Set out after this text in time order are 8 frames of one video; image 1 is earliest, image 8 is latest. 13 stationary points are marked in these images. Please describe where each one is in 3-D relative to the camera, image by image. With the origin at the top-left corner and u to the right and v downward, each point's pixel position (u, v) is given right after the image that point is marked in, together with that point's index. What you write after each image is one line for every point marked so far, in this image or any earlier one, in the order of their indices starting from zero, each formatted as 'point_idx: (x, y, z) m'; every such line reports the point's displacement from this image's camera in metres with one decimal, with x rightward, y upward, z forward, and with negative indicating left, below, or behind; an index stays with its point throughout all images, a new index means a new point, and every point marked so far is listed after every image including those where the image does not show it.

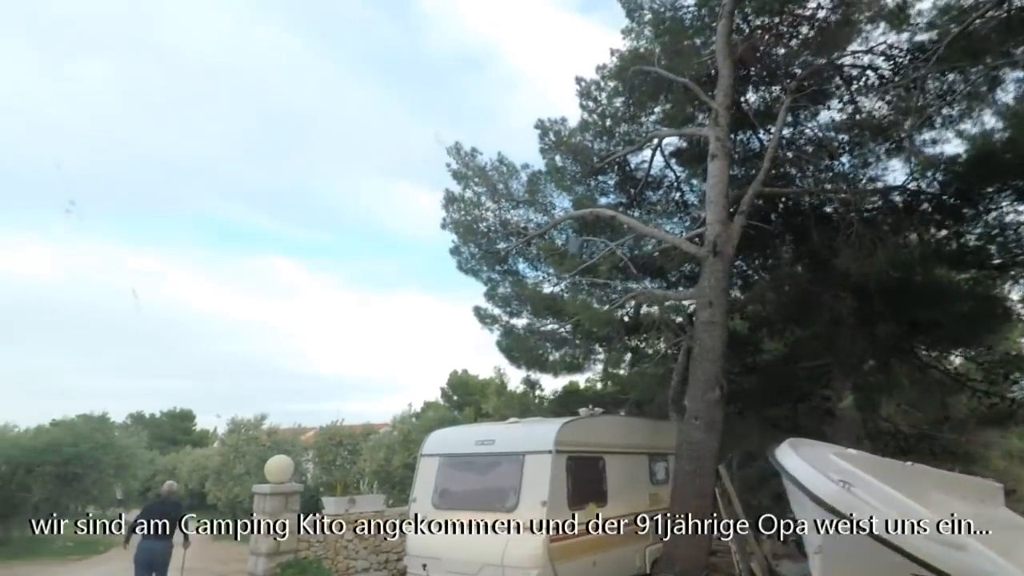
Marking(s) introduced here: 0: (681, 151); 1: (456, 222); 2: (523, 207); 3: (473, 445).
0: (+2.7, +2.2, +11.7) m
1: (-1.1, +1.3, +13.4) m
2: (+0.2, +1.5, +13.3) m
3: (-0.4, -1.7, +8.1) m
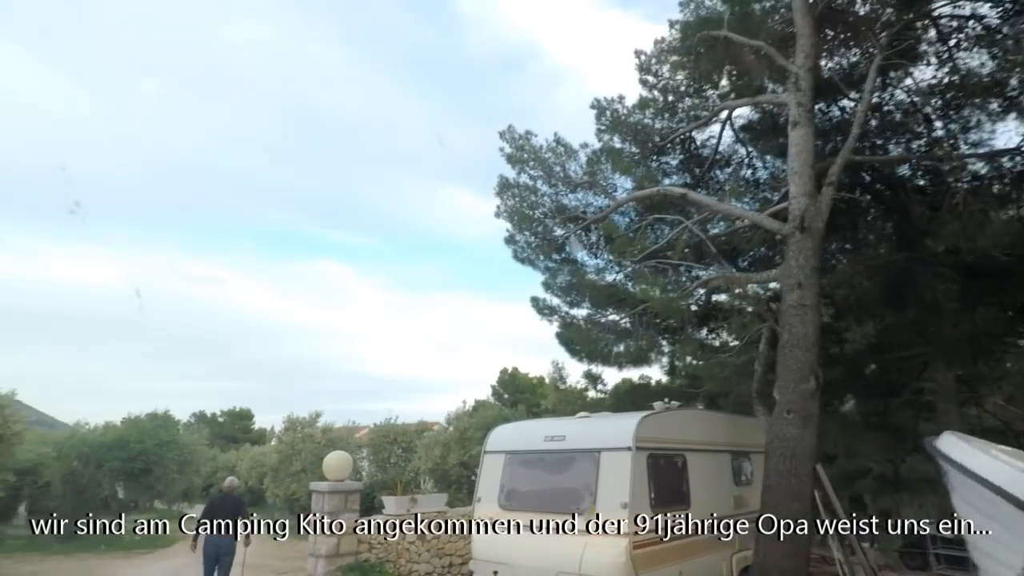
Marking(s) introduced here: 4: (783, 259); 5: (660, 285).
0: (+3.5, +2.4, +10.9) m
1: (-0.1, +1.4, +12.9) m
2: (+1.2, +1.7, +12.7) m
3: (+0.3, -1.6, +7.6) m
4: (+2.8, +0.3, +7.6) m
5: (+2.1, +0.1, +10.4) m
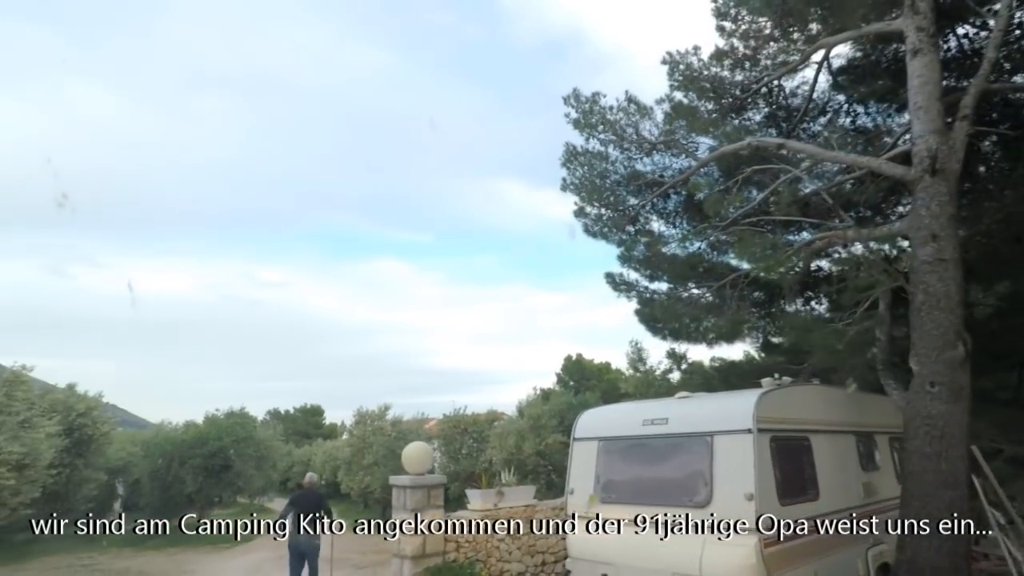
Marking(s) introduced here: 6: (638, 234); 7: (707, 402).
0: (+4.5, +2.9, +9.9) m
1: (+1.1, +1.8, +12.1) m
2: (+2.3, +2.1, +11.8) m
3: (+1.2, -1.3, +6.8) m
4: (+3.6, +0.7, +6.6) m
5: (+3.1, +0.5, +9.5) m
6: (+2.0, +0.9, +12.0) m
7: (+1.7, -1.0, +6.4) m
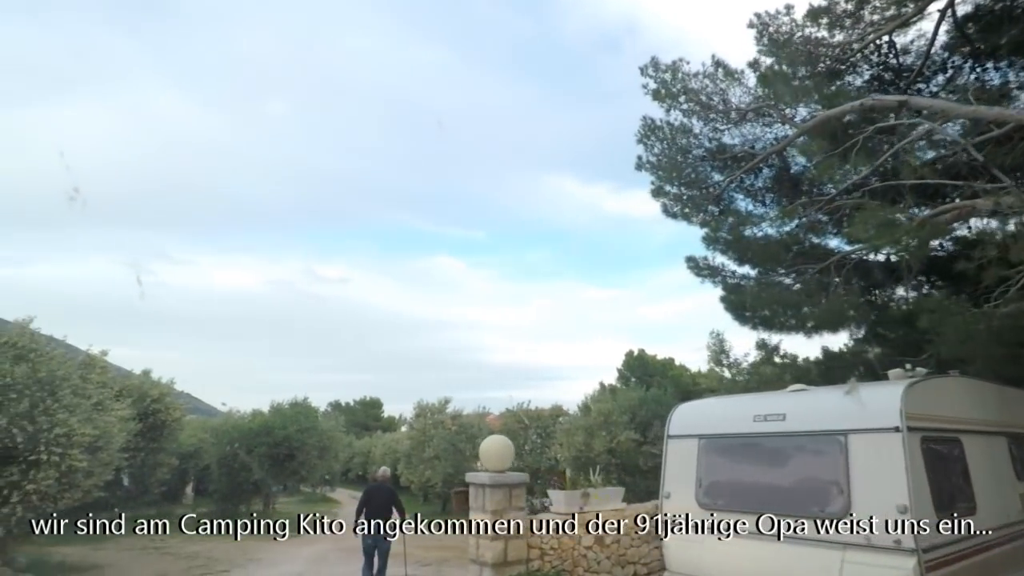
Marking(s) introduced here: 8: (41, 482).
0: (+5.5, +3.1, +8.7) m
1: (+2.3, +2.0, +11.2) m
2: (+3.4, +2.4, +10.8) m
3: (+1.9, -1.1, +6.0) m
4: (+4.3, +0.9, +5.6) m
5: (+4.1, +0.7, +8.5) m
6: (+3.1, +1.1, +11.1) m
7: (+2.4, -0.8, +5.5) m
8: (-7.8, -3.3, +12.5) m
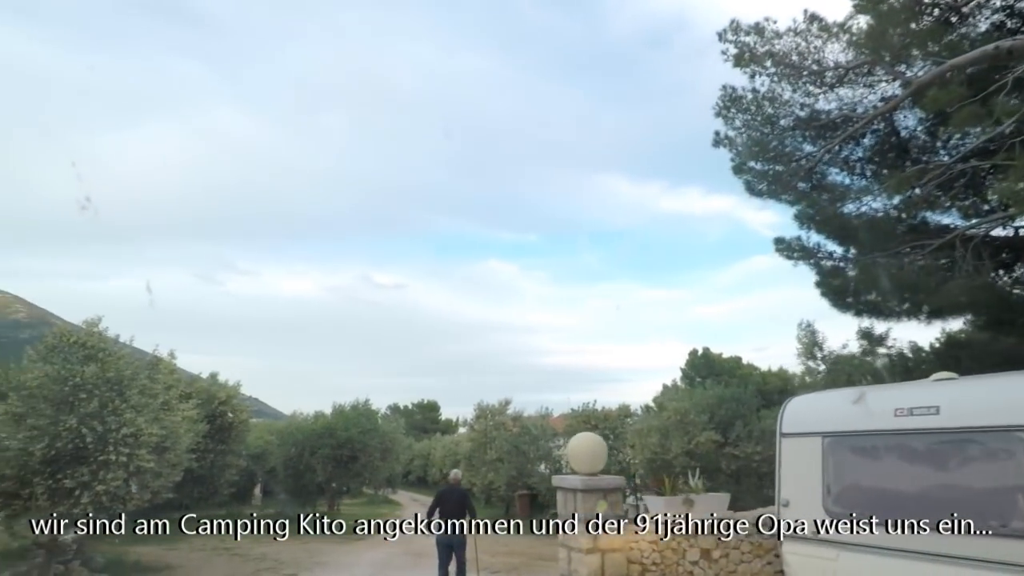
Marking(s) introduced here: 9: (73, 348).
0: (+6.3, +3.3, +7.6) m
1: (+3.3, +2.2, +10.3) m
2: (+4.4, +2.6, +9.8) m
3: (+2.6, -0.9, +5.1) m
4: (+4.9, +1.1, +4.5) m
5: (+4.9, +0.9, +7.4) m
6: (+4.1, +1.3, +10.1) m
7: (+3.0, -0.6, +4.6) m
8: (-6.6, -3.2, +12.3) m
9: (-7.7, -1.1, +13.1) m
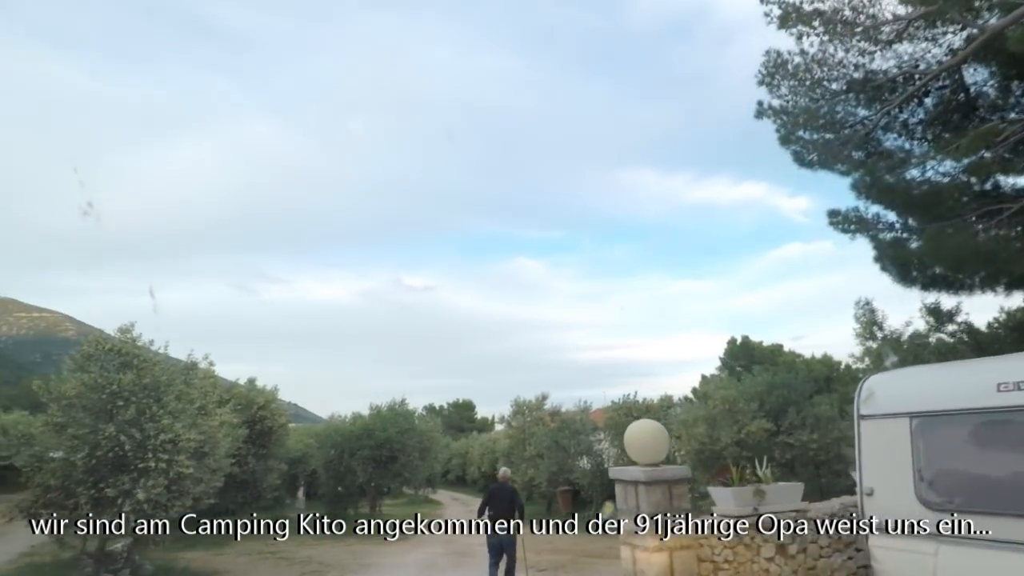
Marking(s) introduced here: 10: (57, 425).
0: (+6.6, +3.7, +6.9) m
1: (+3.7, +2.5, +9.7) m
2: (+4.8, +2.9, +9.2) m
3: (+2.9, -0.6, +4.6) m
4: (+5.1, +1.4, +3.9) m
5: (+5.3, +1.3, +6.8) m
6: (+4.6, +1.6, +9.5) m
7: (+3.3, -0.3, +4.1) m
8: (-5.9, -3.3, +12.1) m
9: (-7.0, -1.2, +13.0) m
10: (-7.7, -2.3, +12.6) m
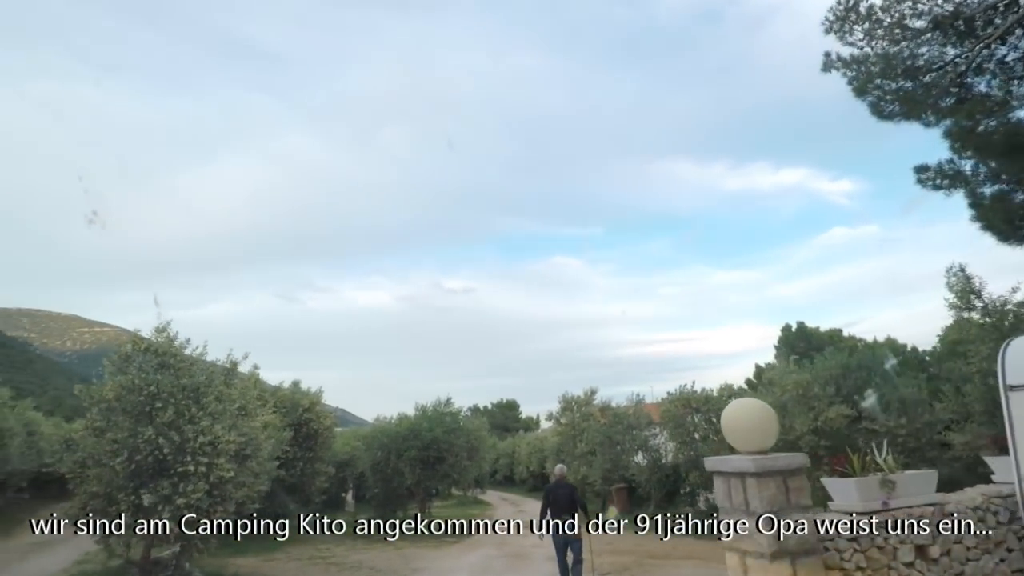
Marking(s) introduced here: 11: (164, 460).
0: (+6.9, +4.2, +5.6) m
1: (+4.3, +2.9, +8.6) m
2: (+5.3, +3.3, +8.1) m
3: (+3.3, -0.3, +3.5) m
4: (+5.4, +1.9, +2.7) m
5: (+5.7, +1.7, +5.6) m
6: (+5.1, +2.1, +8.3) m
7: (+3.7, 0.0, +3.0) m
8: (-5.0, -3.2, +11.5) m
9: (-6.1, -1.2, +12.5) m
10: (-6.8, -2.3, +12.1) m
11: (-5.5, -2.7, +11.7) m
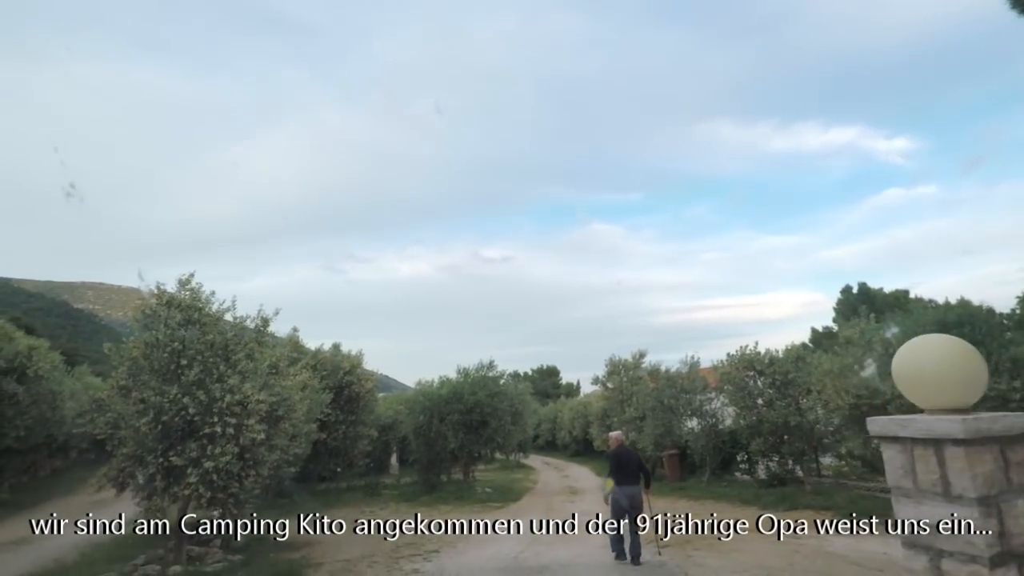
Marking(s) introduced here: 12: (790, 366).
0: (+7.3, +4.7, +3.8) m
1: (+4.9, +3.5, +7.0) m
2: (+5.9, +4.0, +6.3) m
3: (+3.7, +0.1, +2.1) m
4: (+5.7, +2.3, +1.1) m
5: (+6.2, +2.2, +4.0) m
6: (+5.7, +2.7, +6.7) m
7: (+4.0, +0.4, +1.5) m
8: (-4.2, -2.5, +10.7) m
9: (-5.3, -0.4, +11.6) m
10: (-6.0, -1.5, +11.3) m
11: (-4.7, -2.0, +10.9) m
12: (+6.7, -1.9, +18.0) m
